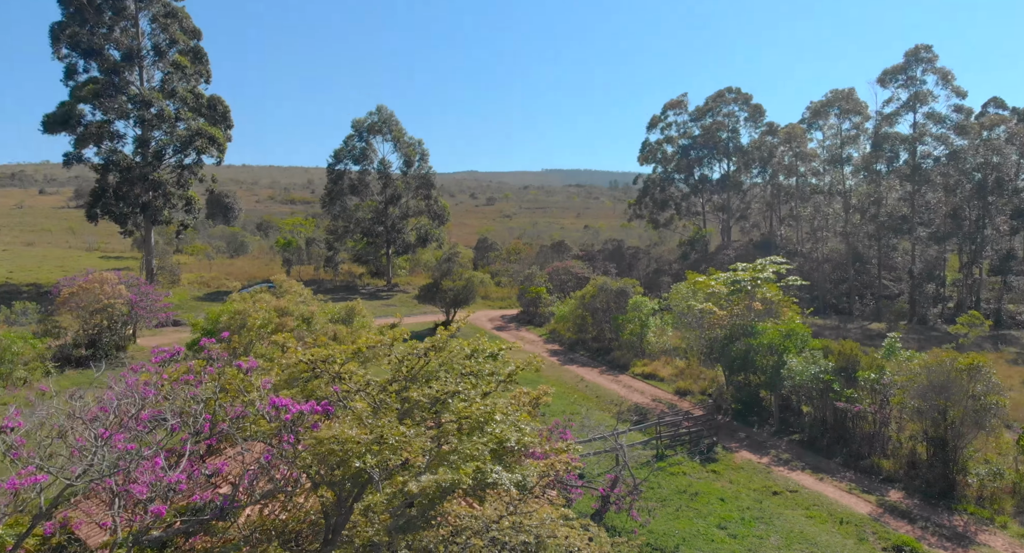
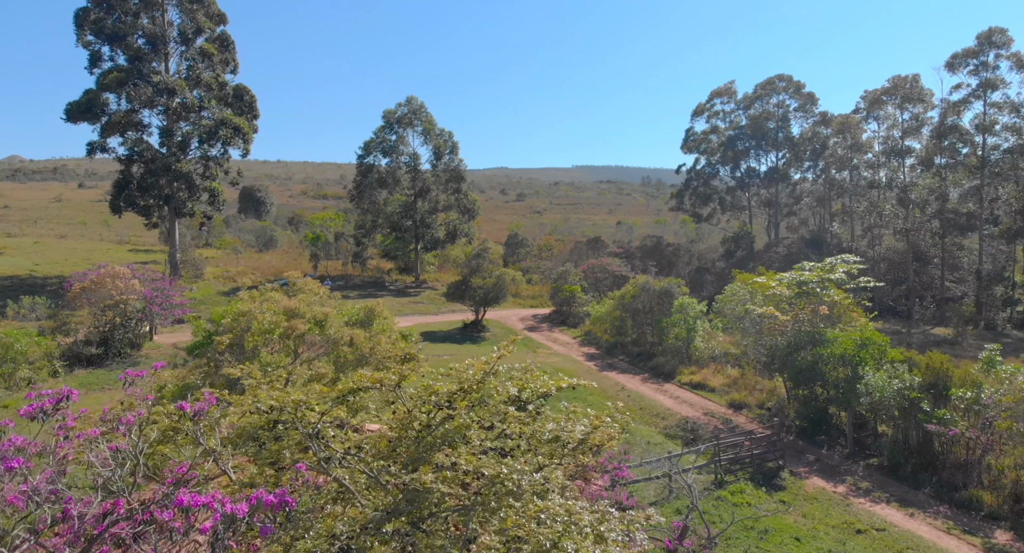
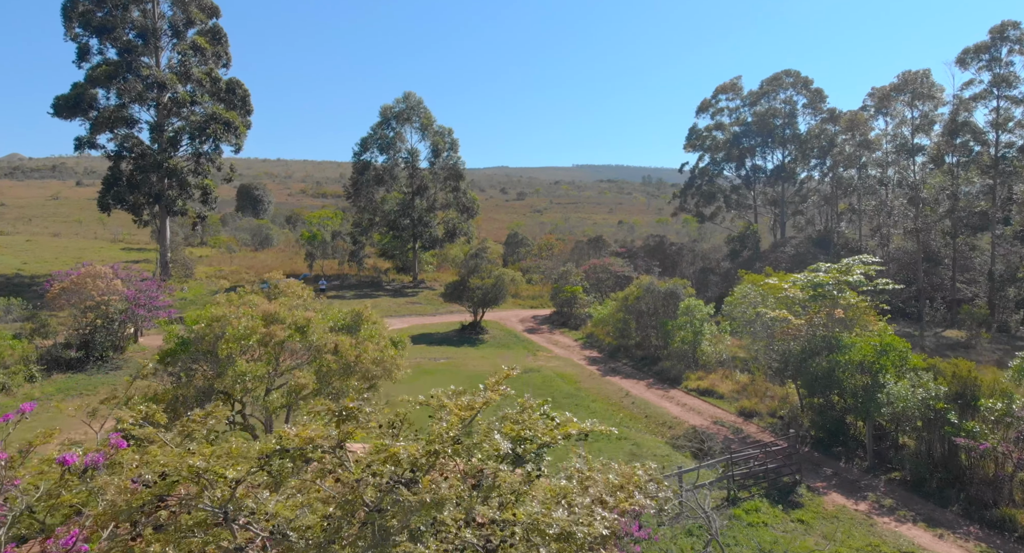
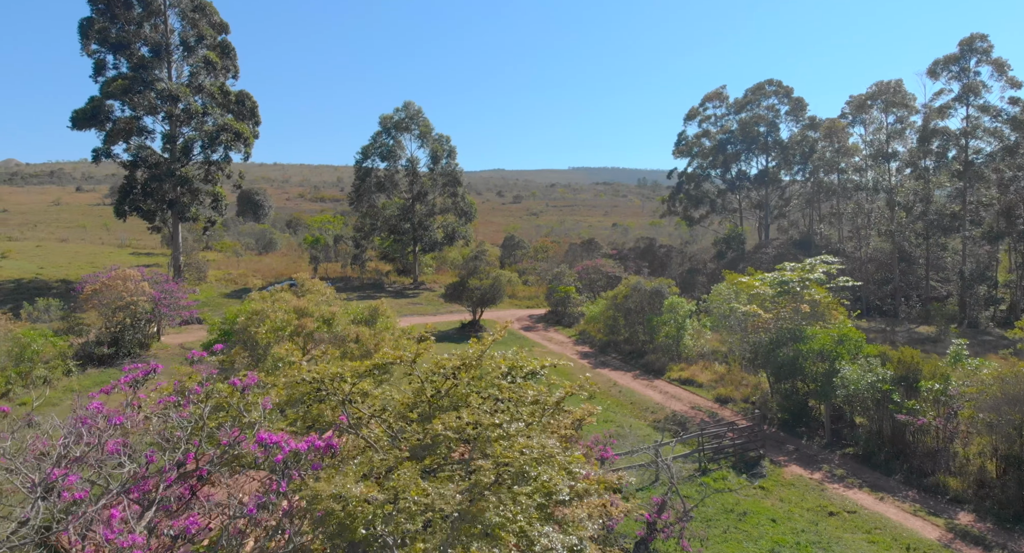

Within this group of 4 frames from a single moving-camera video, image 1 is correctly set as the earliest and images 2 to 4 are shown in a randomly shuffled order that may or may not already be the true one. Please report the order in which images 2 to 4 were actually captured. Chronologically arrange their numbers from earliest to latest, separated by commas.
4, 2, 3
